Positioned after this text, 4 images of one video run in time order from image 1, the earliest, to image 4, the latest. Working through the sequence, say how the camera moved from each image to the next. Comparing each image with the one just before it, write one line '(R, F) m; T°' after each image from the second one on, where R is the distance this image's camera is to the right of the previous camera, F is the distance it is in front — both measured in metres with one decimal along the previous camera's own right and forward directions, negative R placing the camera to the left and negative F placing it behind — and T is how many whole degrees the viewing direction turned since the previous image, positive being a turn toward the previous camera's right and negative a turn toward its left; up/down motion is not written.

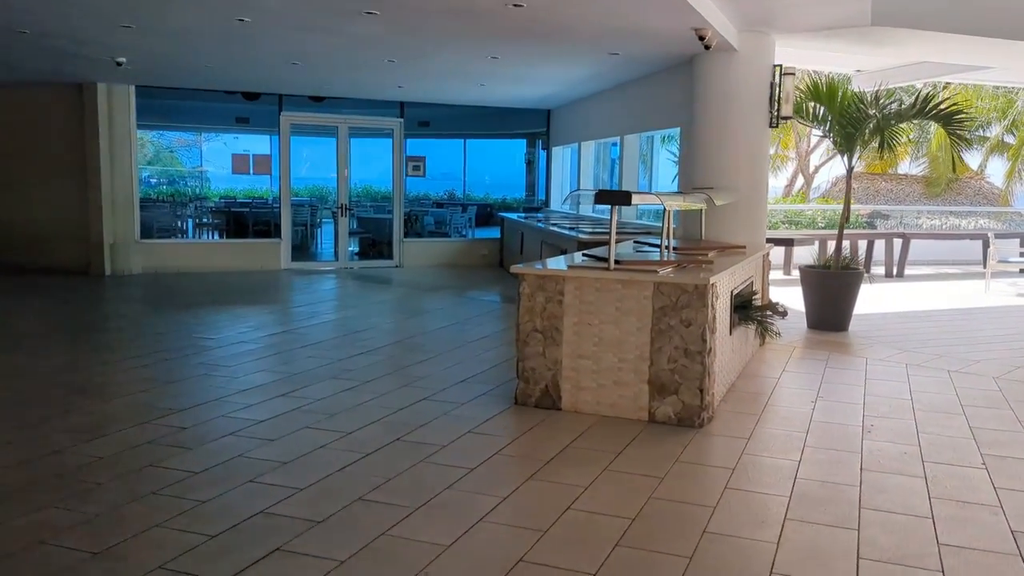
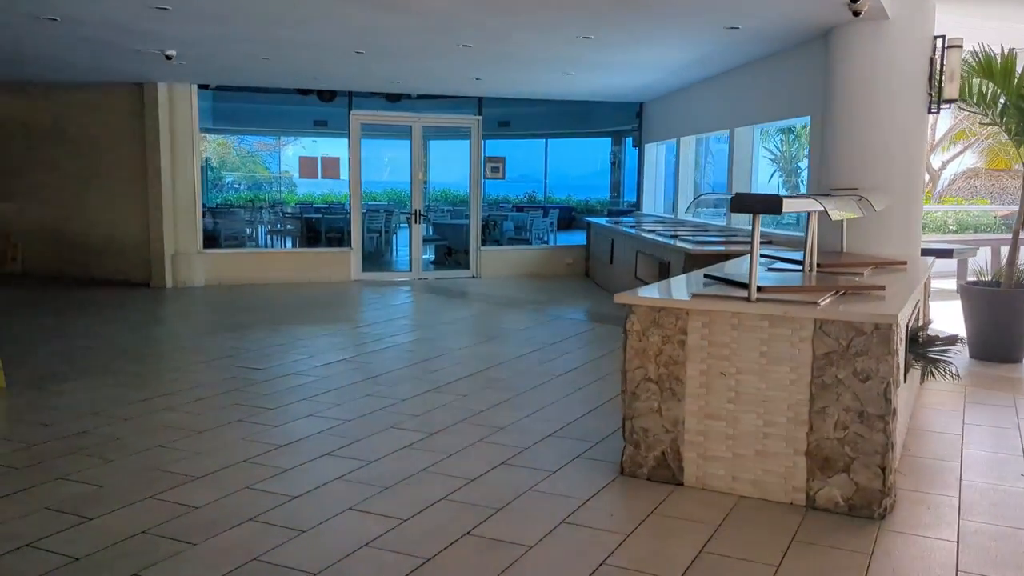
(-0.1, +1.0) m; -5°
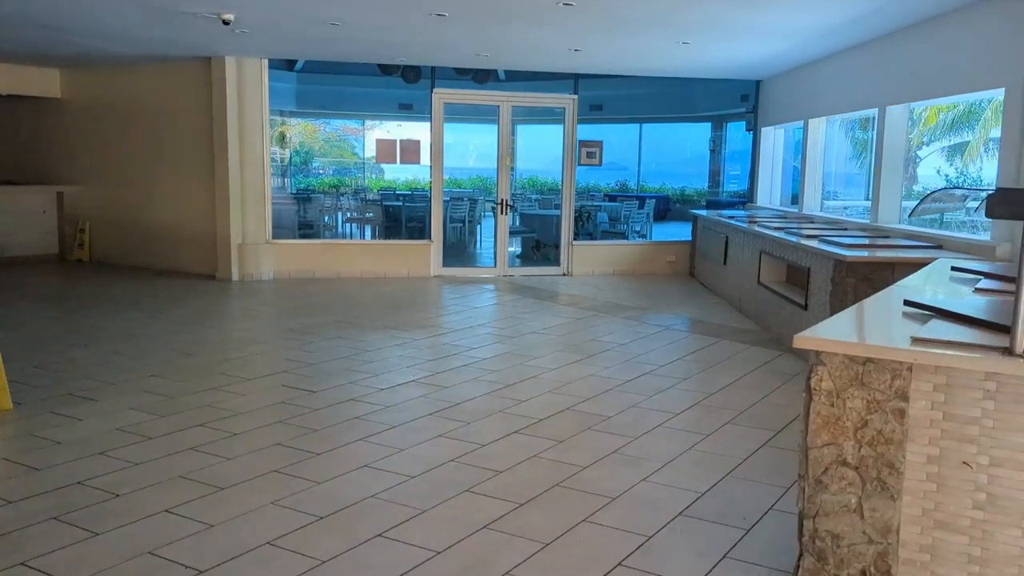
(-0.1, +1.0) m; -5°
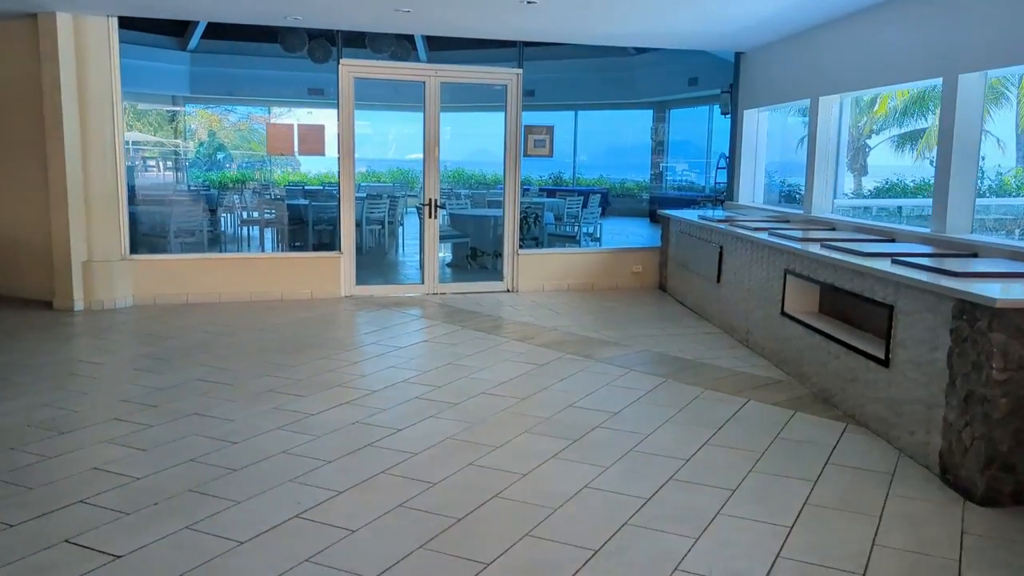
(-0.1, +1.8) m; +5°
